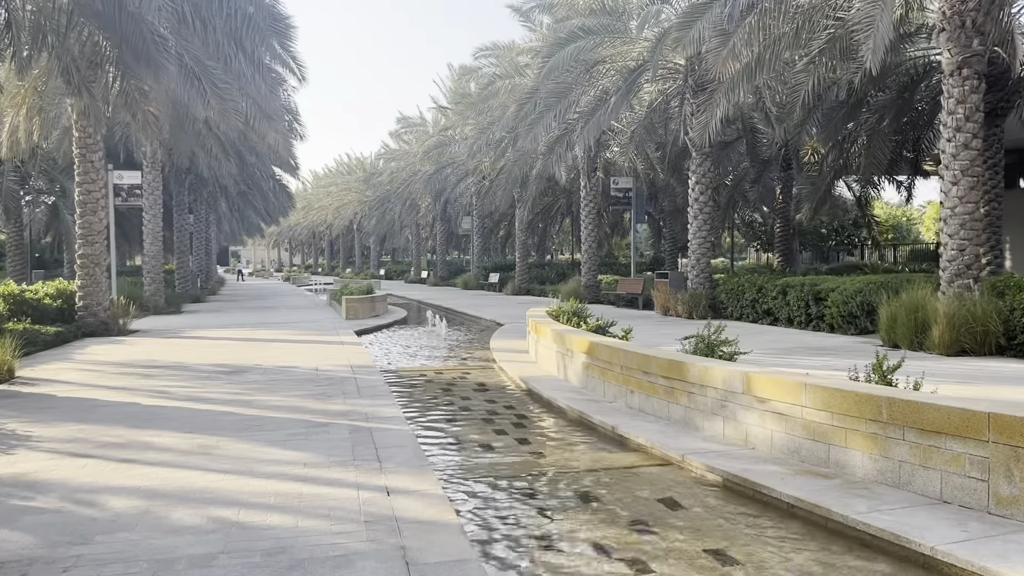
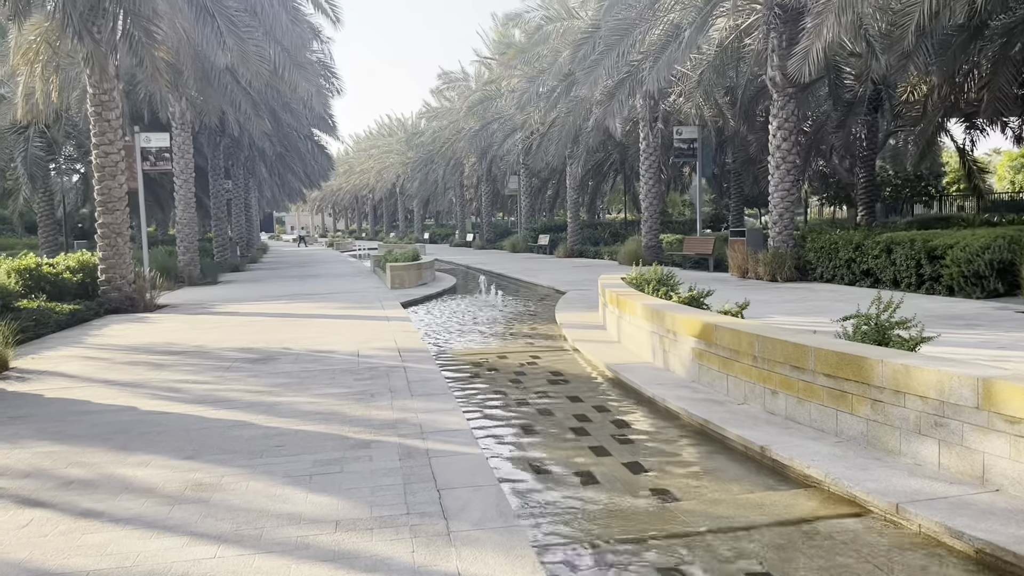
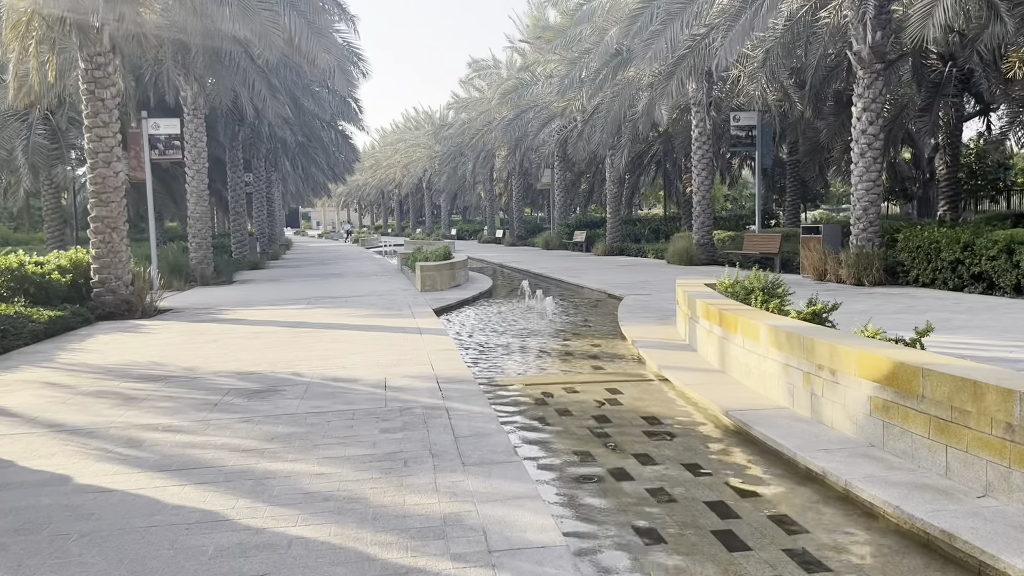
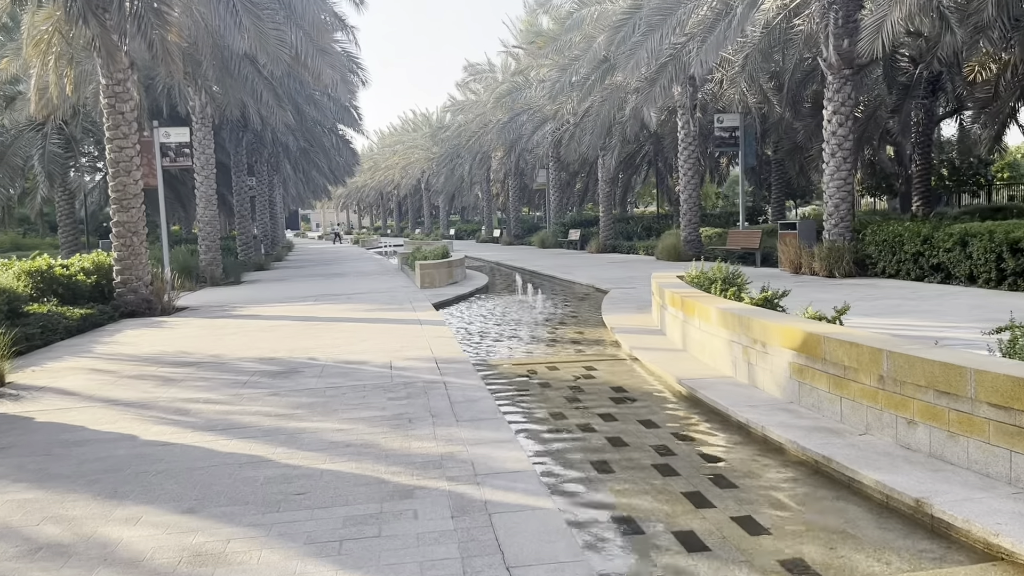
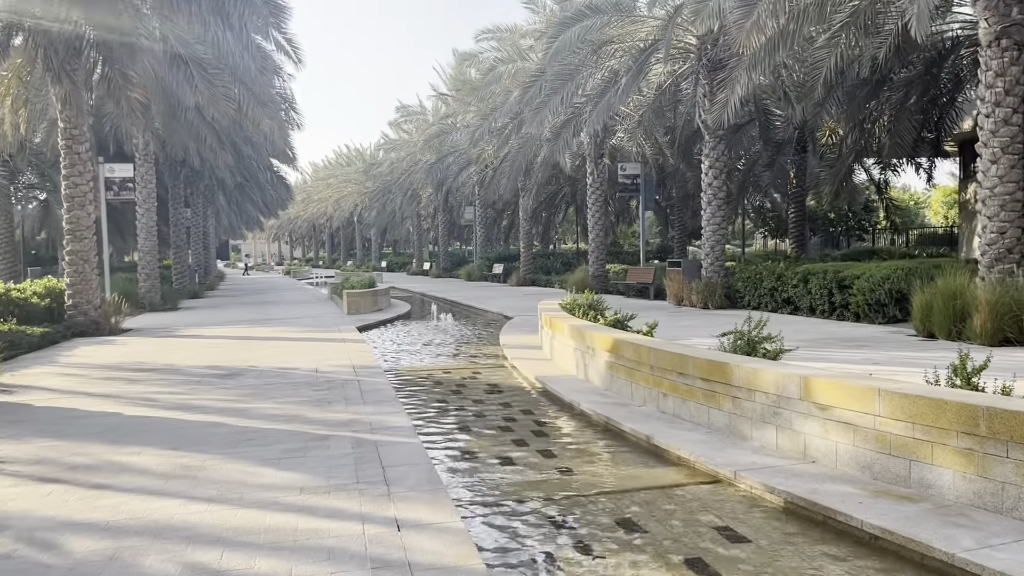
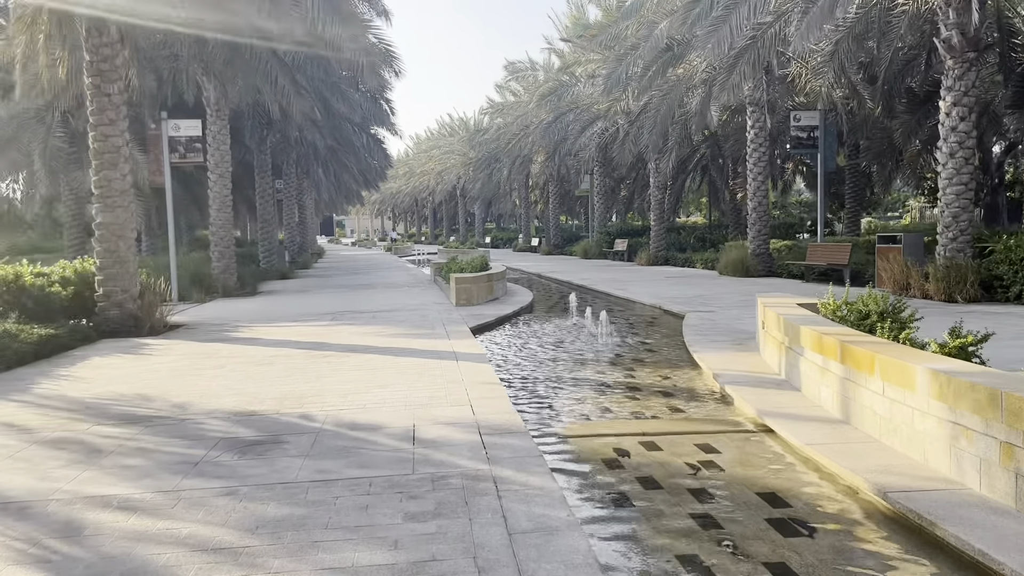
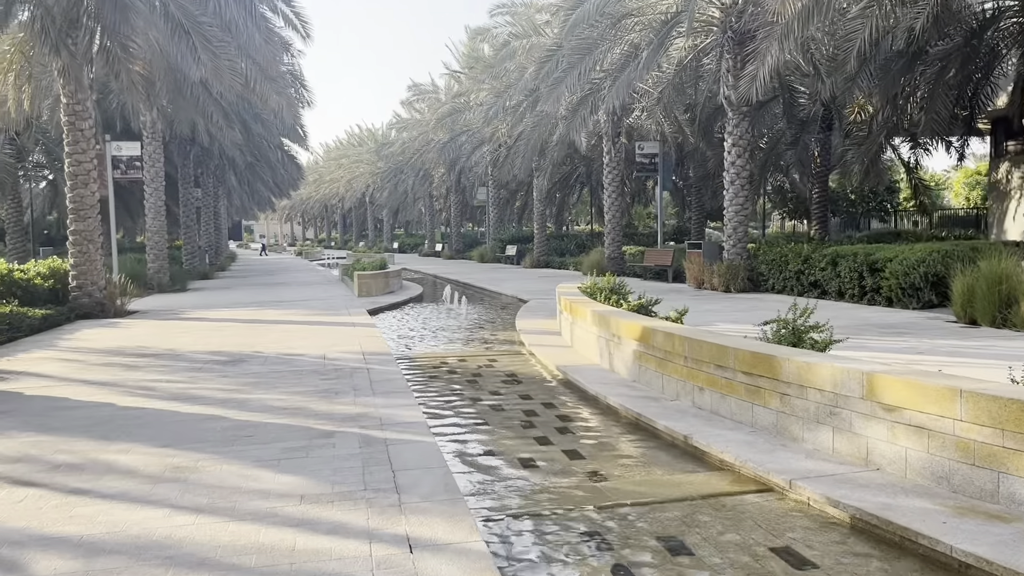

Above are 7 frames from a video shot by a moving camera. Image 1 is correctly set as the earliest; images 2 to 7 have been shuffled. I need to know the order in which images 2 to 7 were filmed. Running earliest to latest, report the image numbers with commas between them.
5, 7, 2, 4, 3, 6
